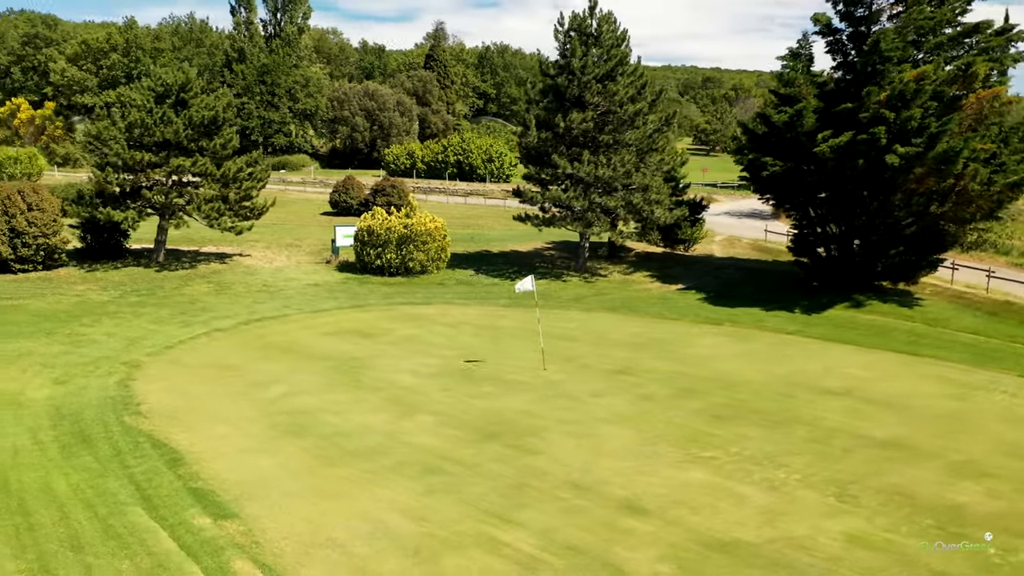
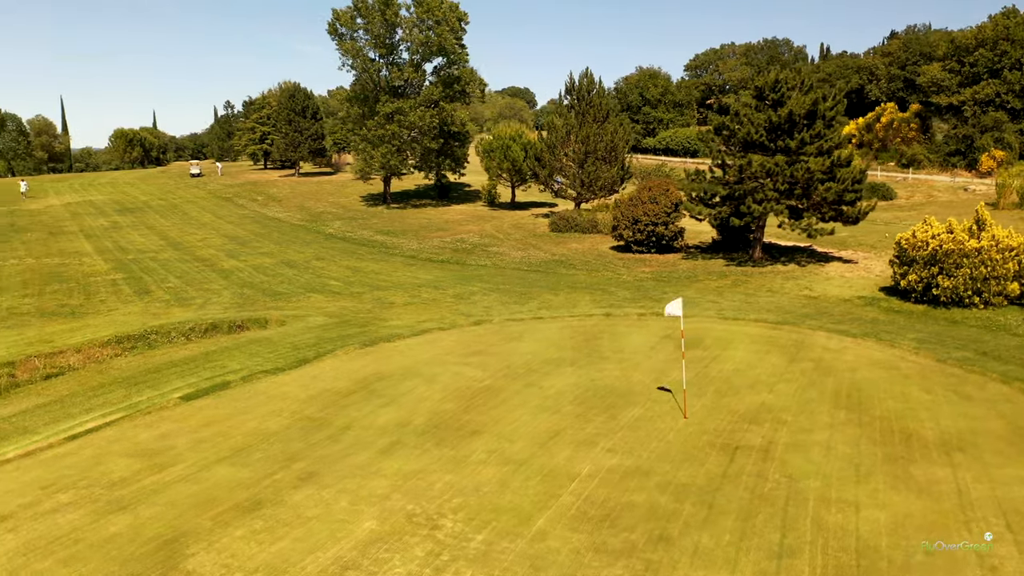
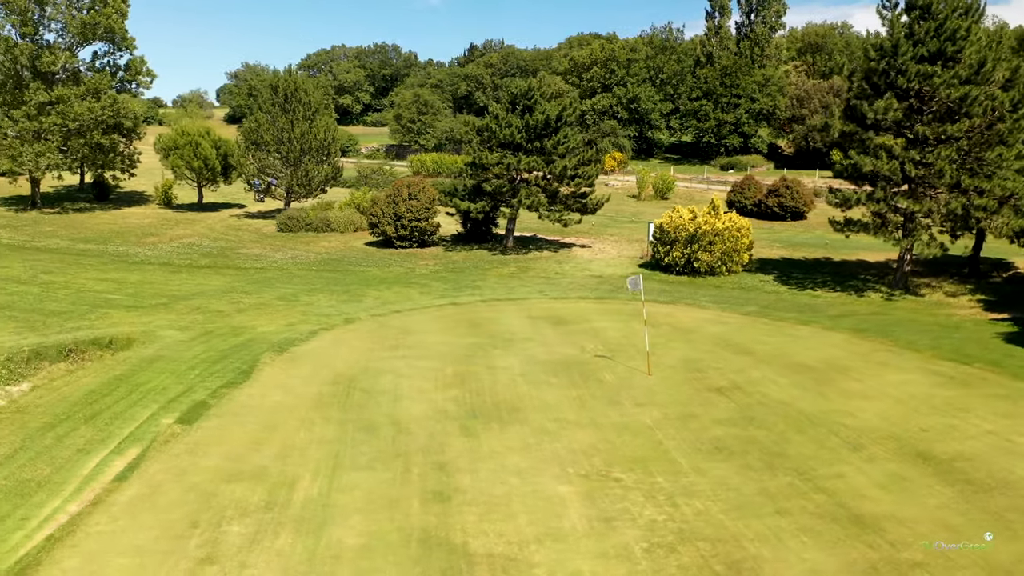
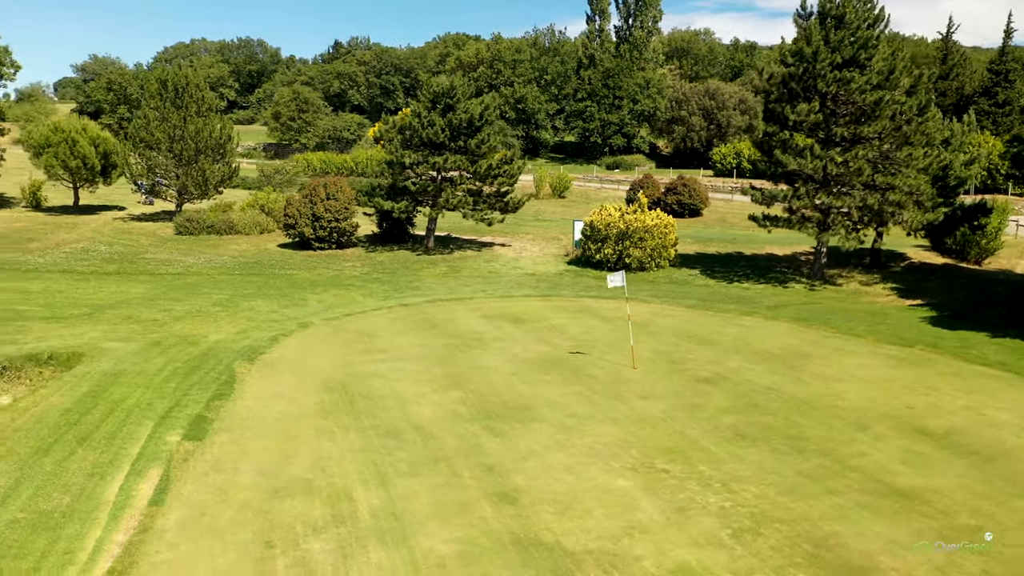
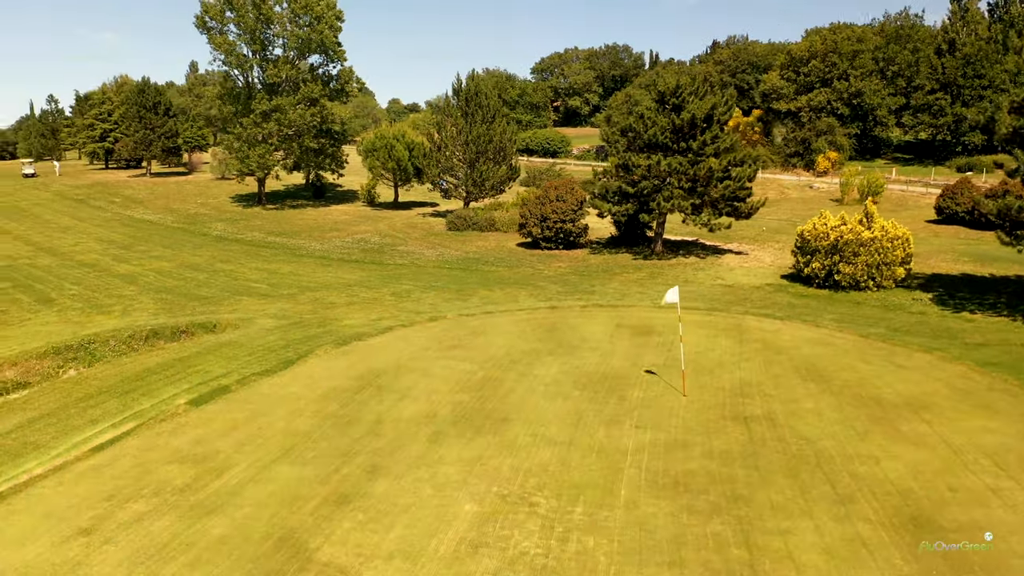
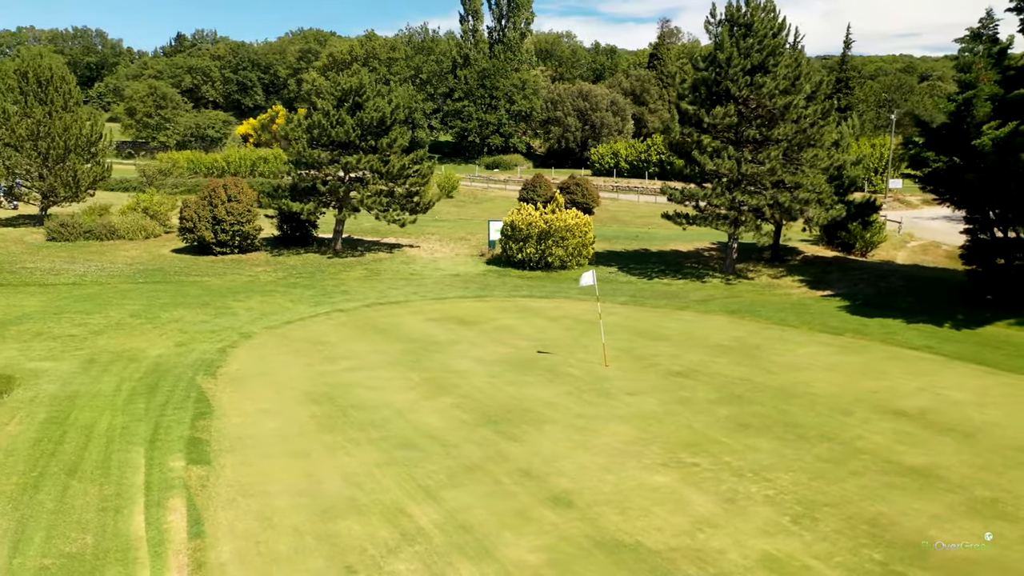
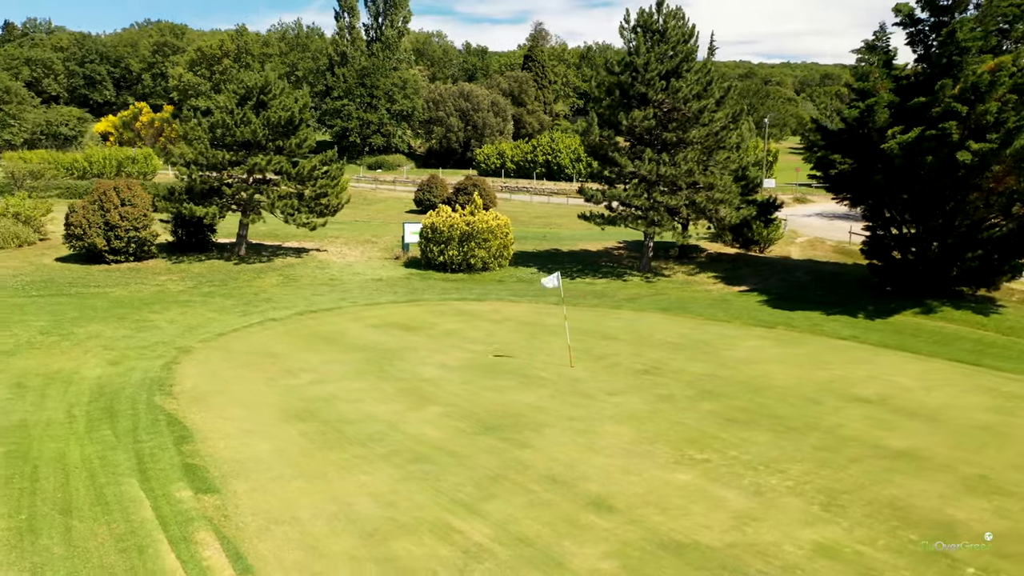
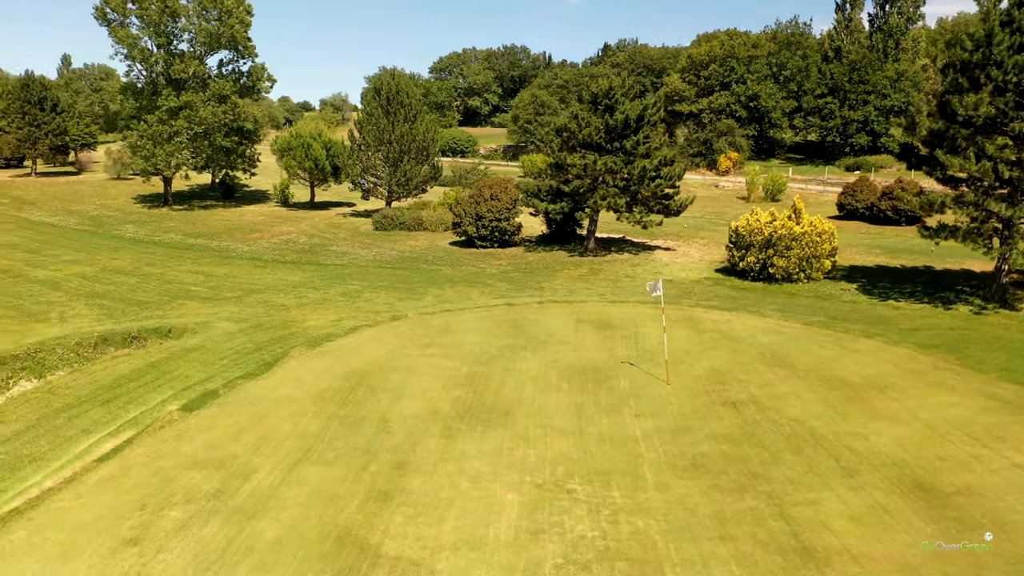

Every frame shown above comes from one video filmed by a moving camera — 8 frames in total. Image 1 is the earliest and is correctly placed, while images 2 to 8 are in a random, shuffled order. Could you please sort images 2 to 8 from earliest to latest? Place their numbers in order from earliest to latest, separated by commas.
7, 6, 4, 3, 8, 5, 2
